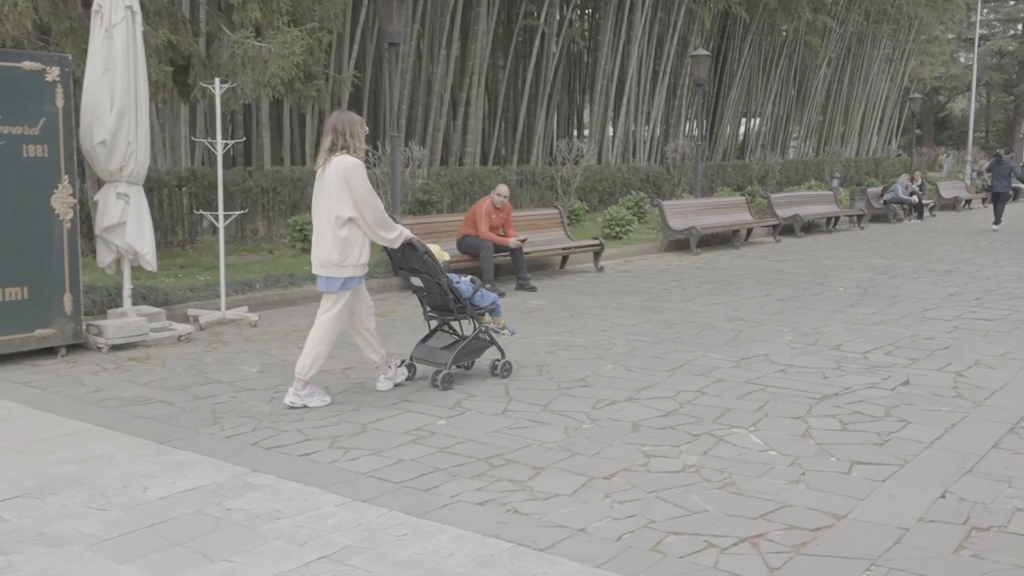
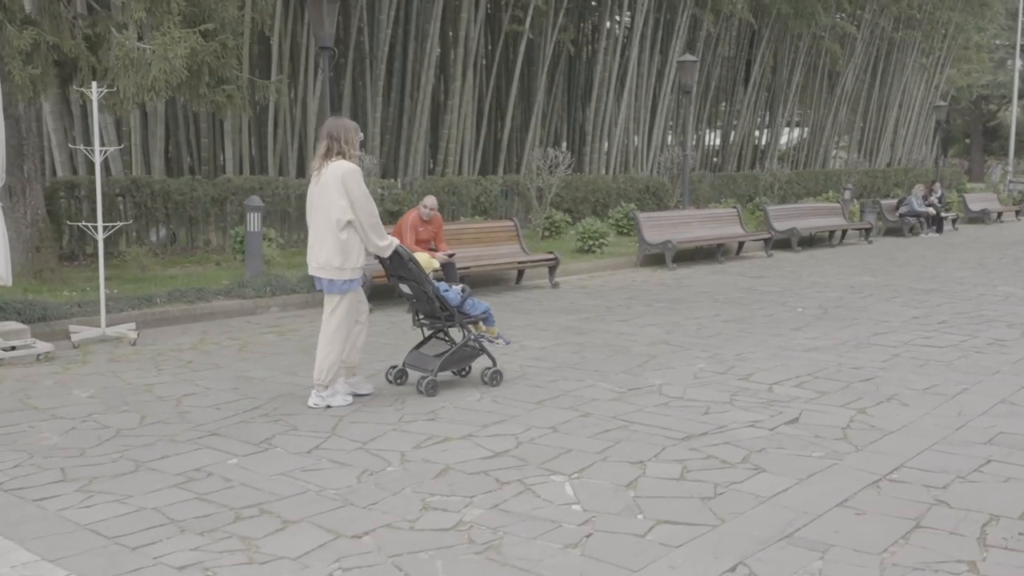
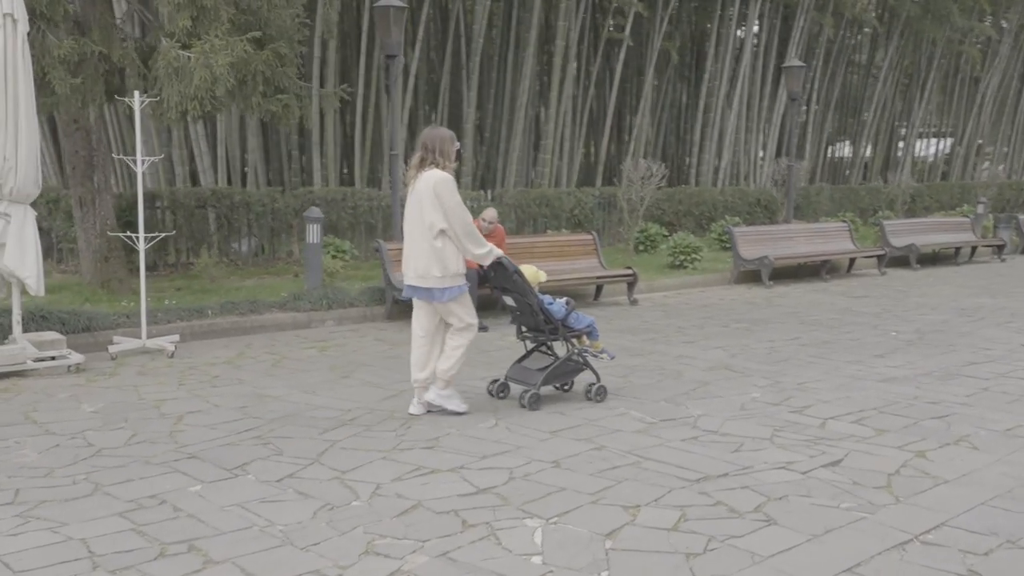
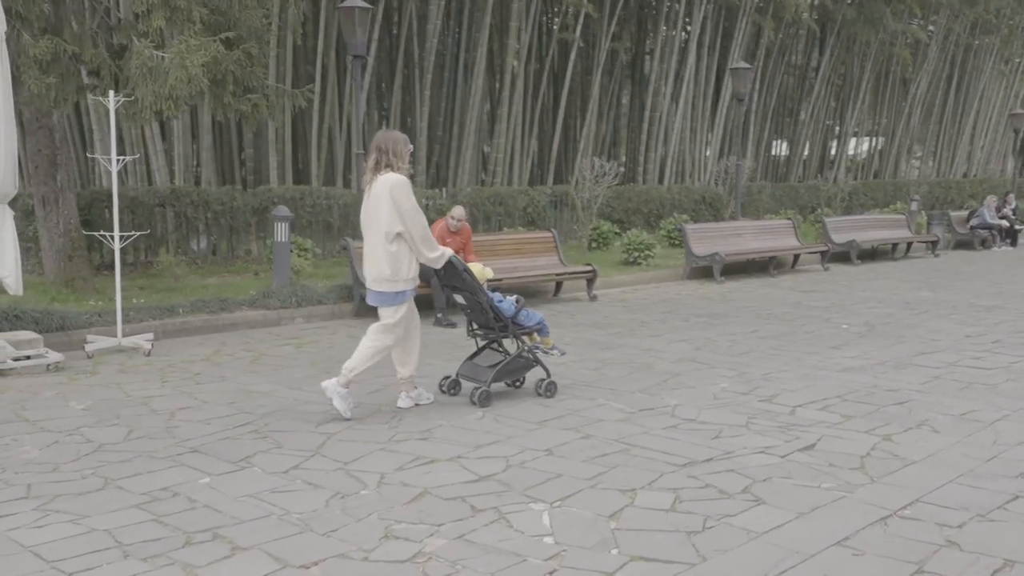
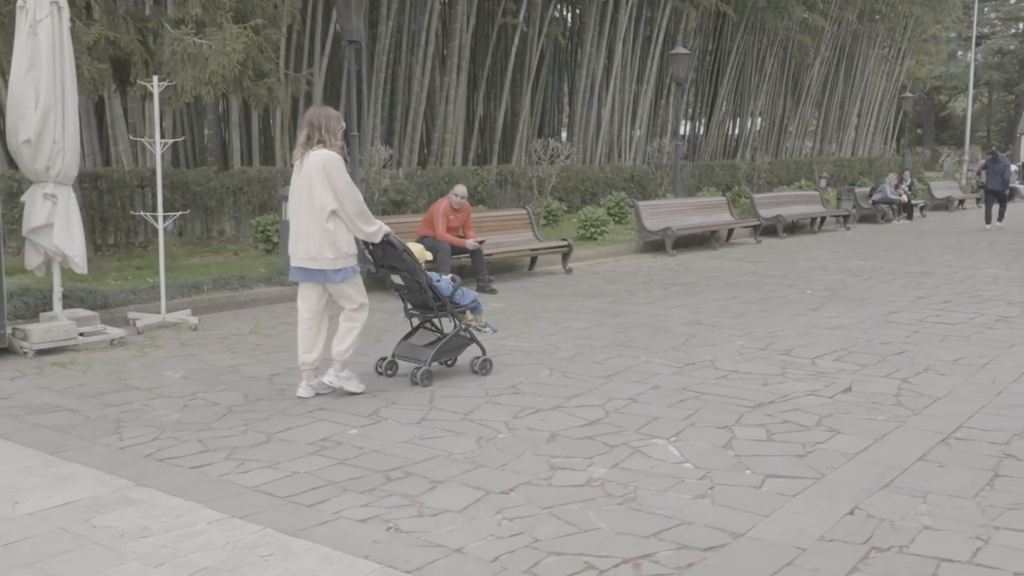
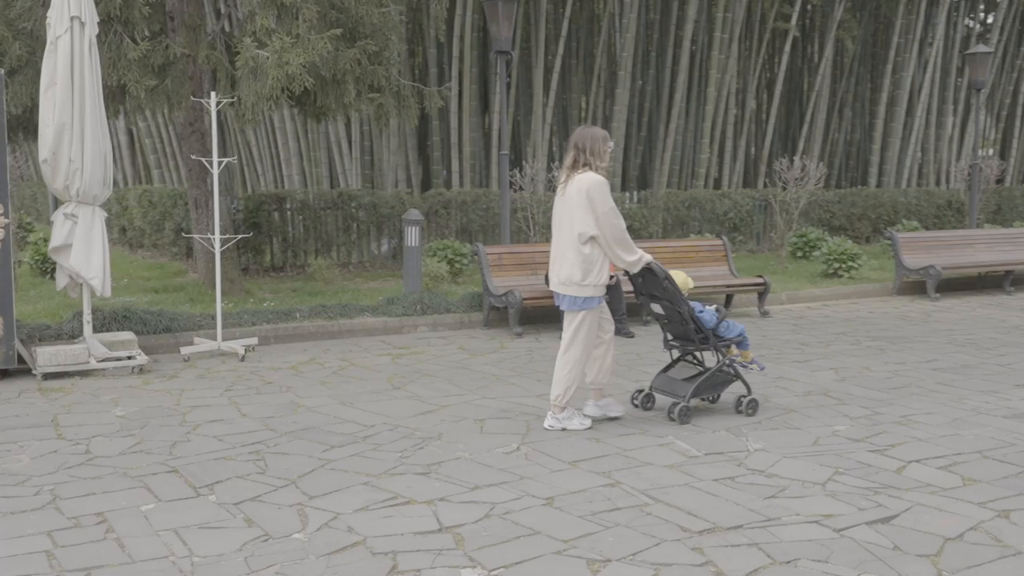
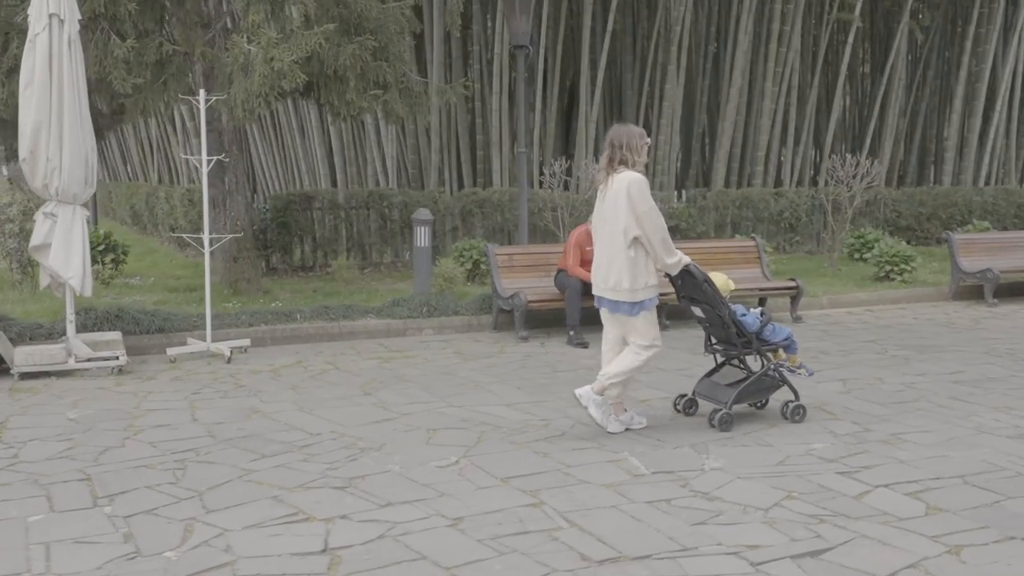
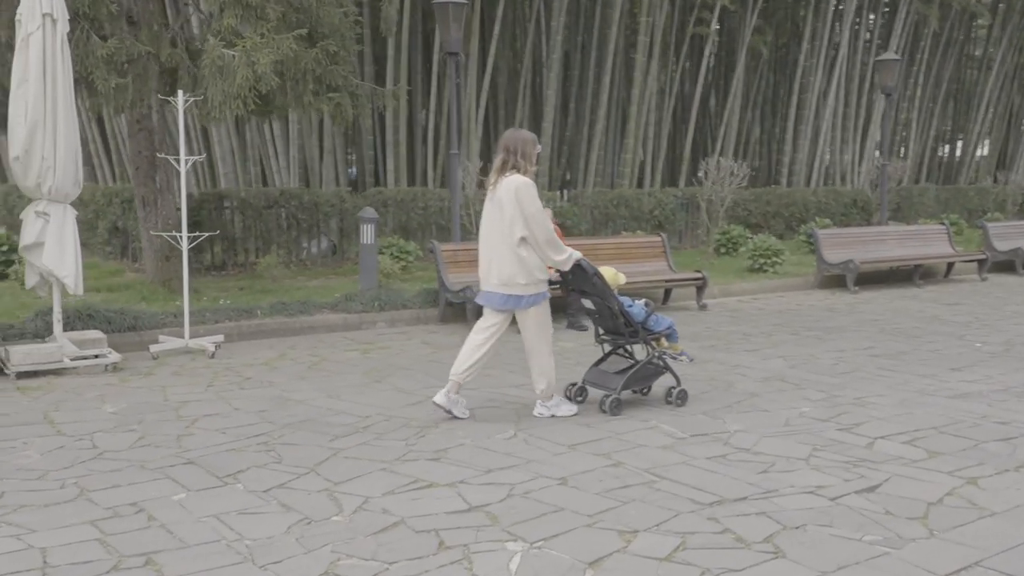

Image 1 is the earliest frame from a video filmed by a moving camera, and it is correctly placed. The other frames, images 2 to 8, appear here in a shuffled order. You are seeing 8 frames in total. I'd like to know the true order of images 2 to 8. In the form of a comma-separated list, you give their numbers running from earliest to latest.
5, 2, 4, 3, 8, 6, 7
